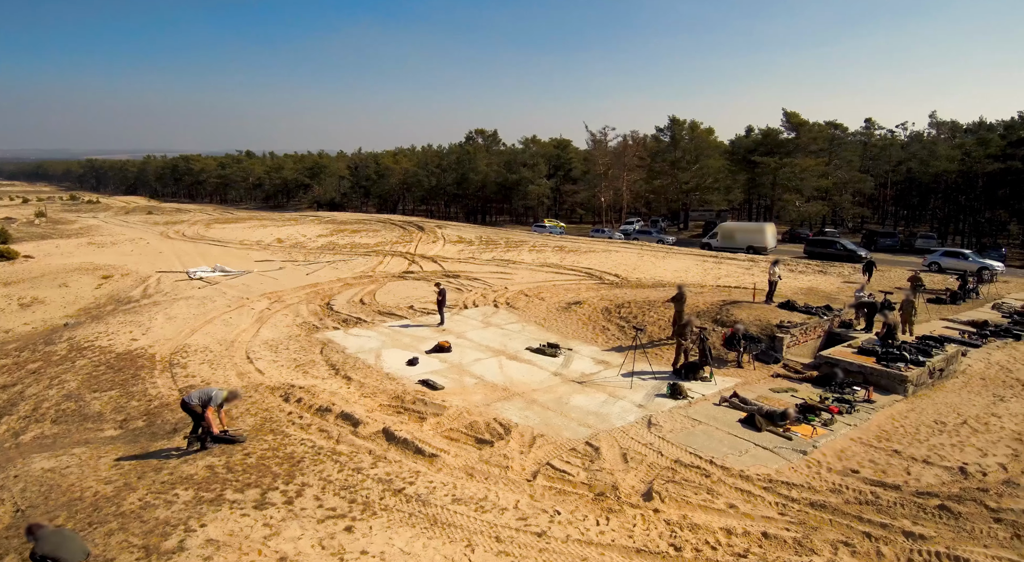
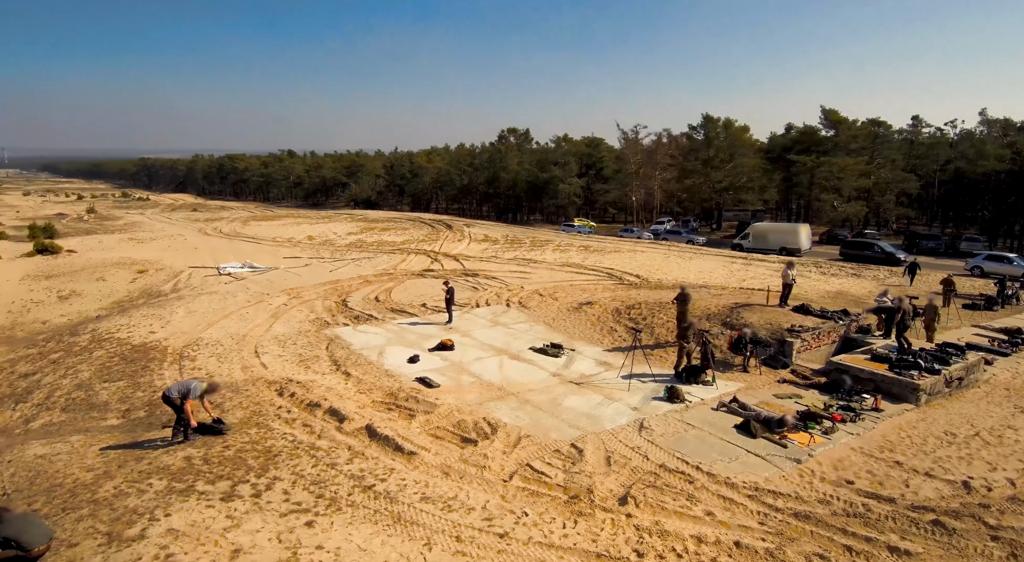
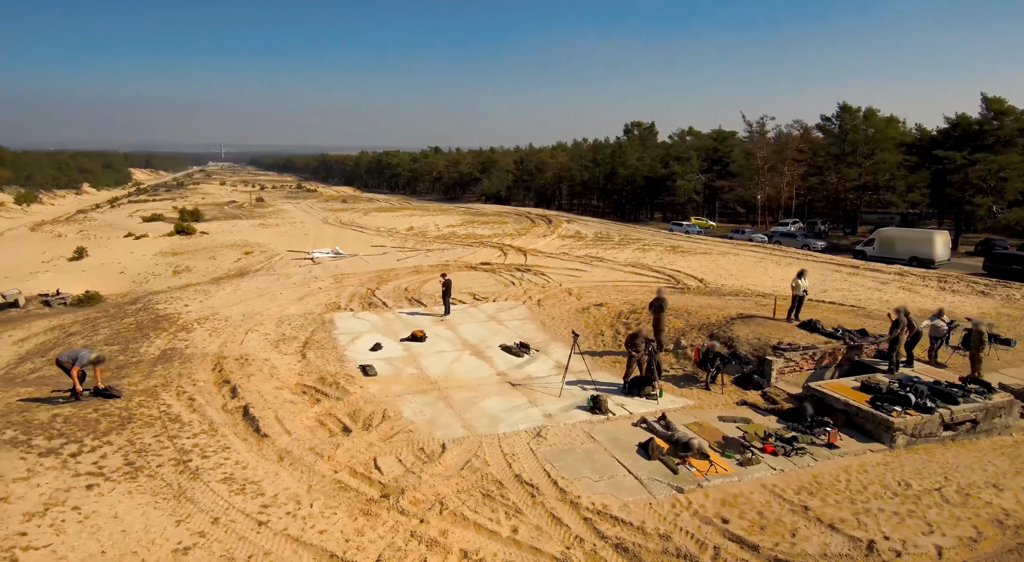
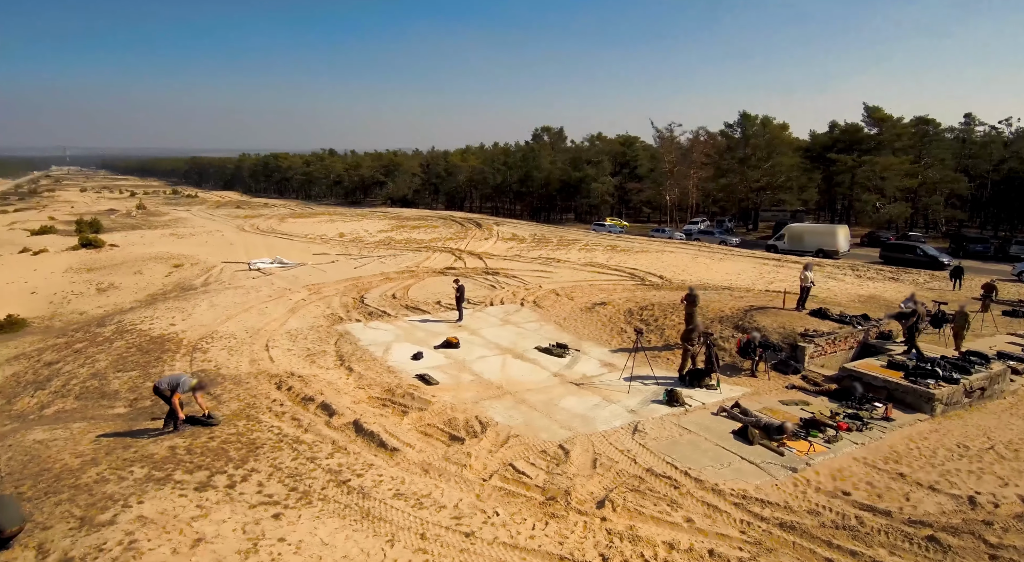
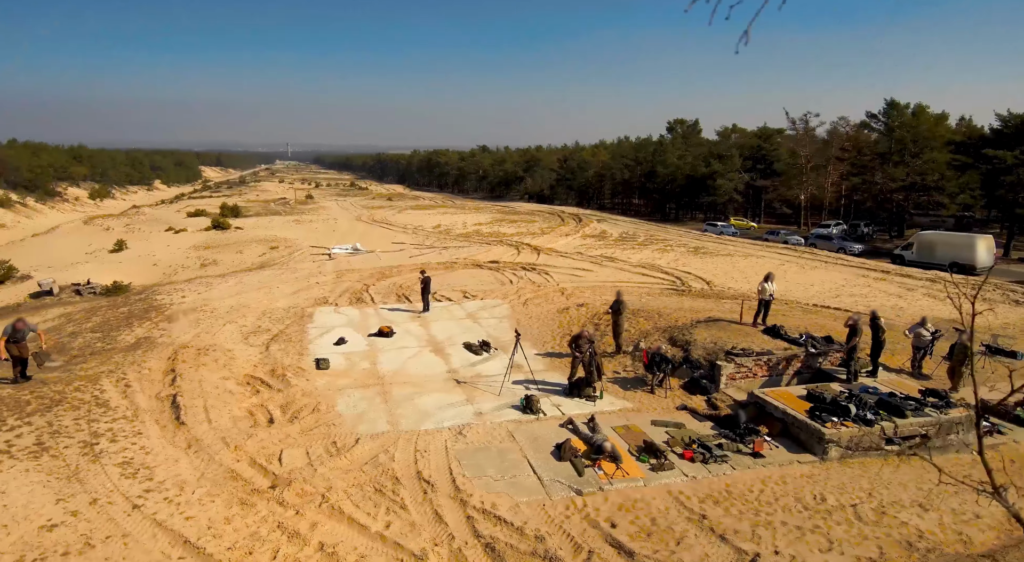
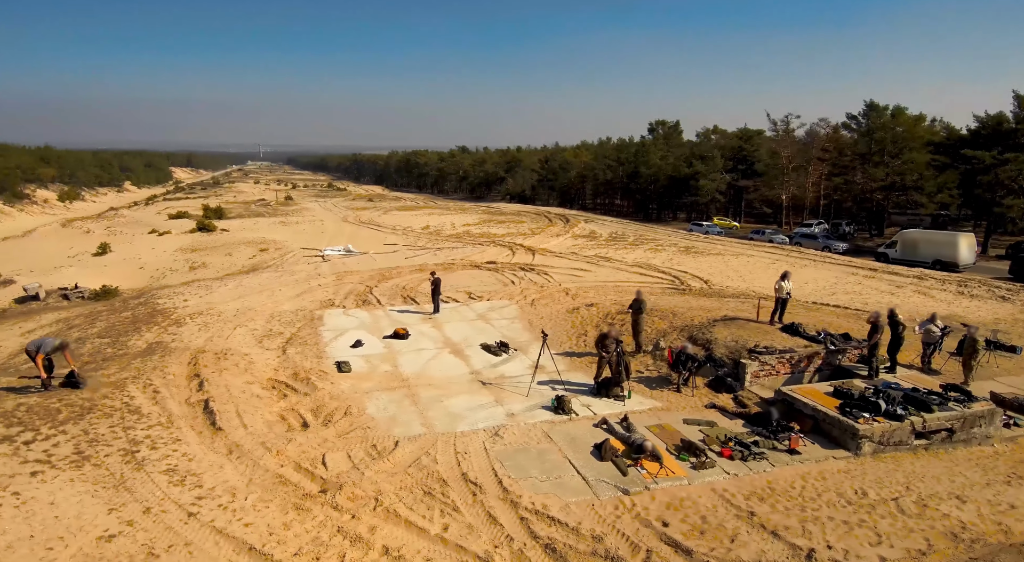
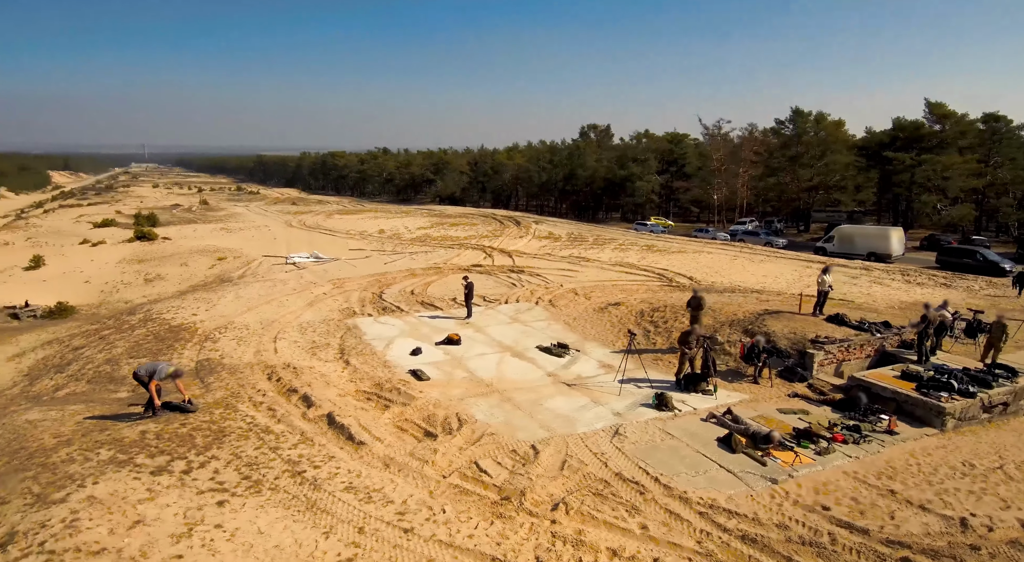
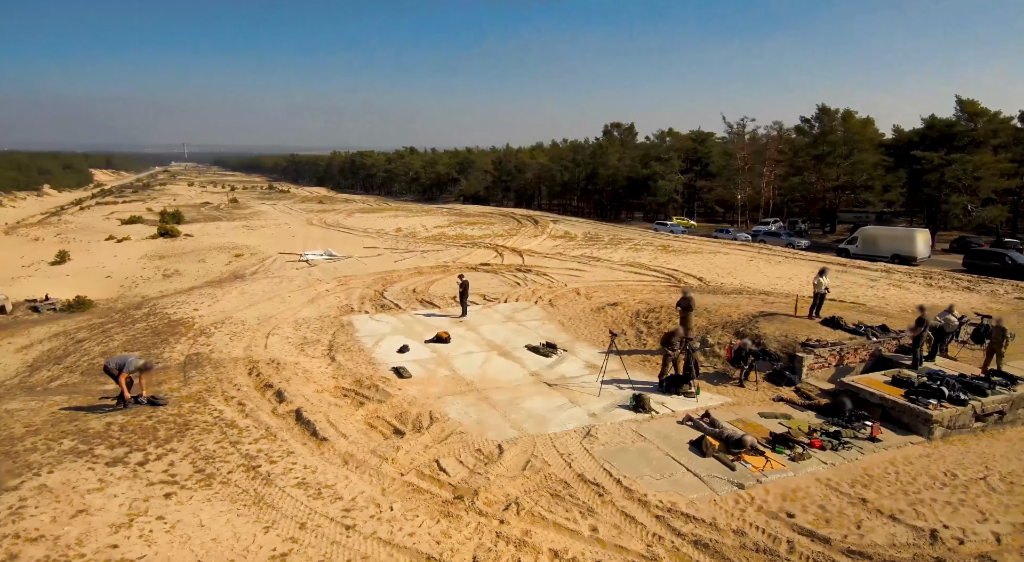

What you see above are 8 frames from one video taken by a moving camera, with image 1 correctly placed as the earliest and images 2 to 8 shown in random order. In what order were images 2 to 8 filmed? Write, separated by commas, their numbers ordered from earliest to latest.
2, 4, 7, 8, 3, 6, 5
